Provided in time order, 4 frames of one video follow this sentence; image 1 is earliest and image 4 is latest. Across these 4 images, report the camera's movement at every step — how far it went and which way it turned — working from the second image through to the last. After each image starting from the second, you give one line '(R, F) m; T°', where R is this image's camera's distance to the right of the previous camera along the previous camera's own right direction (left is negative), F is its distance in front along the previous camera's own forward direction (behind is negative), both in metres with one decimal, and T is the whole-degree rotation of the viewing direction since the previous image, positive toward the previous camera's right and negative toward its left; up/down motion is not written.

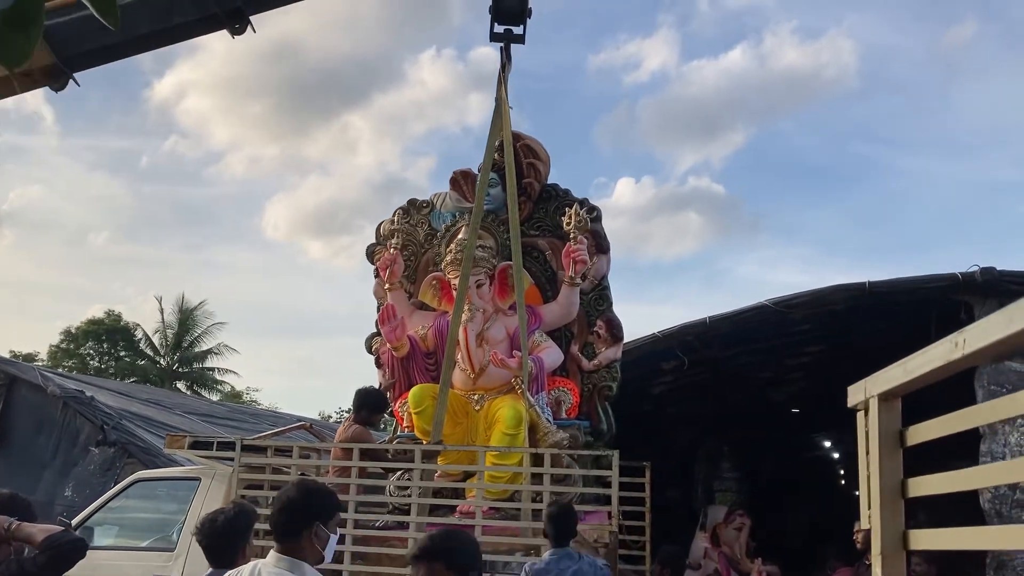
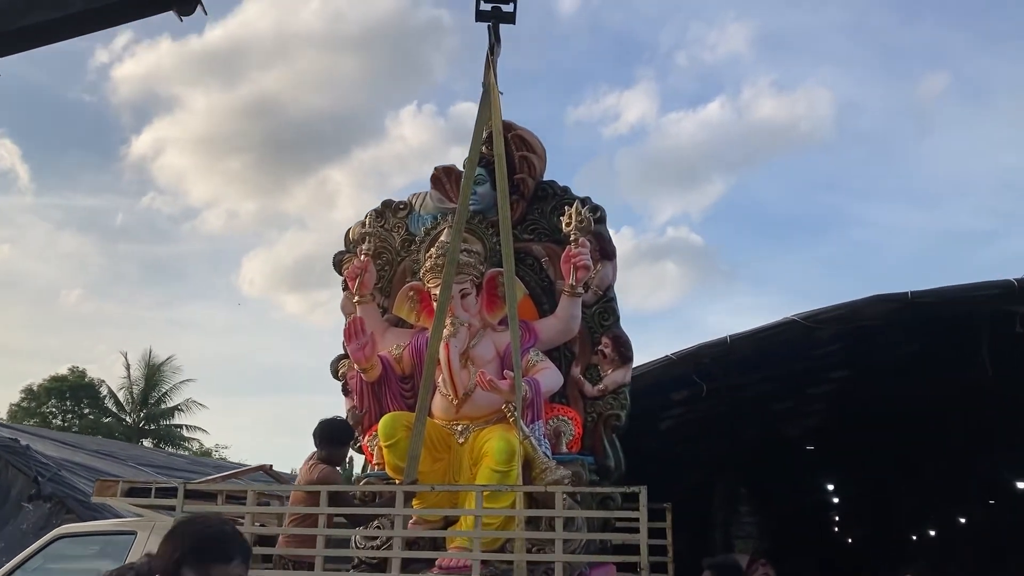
(-0.1, +1.0) m; +1°
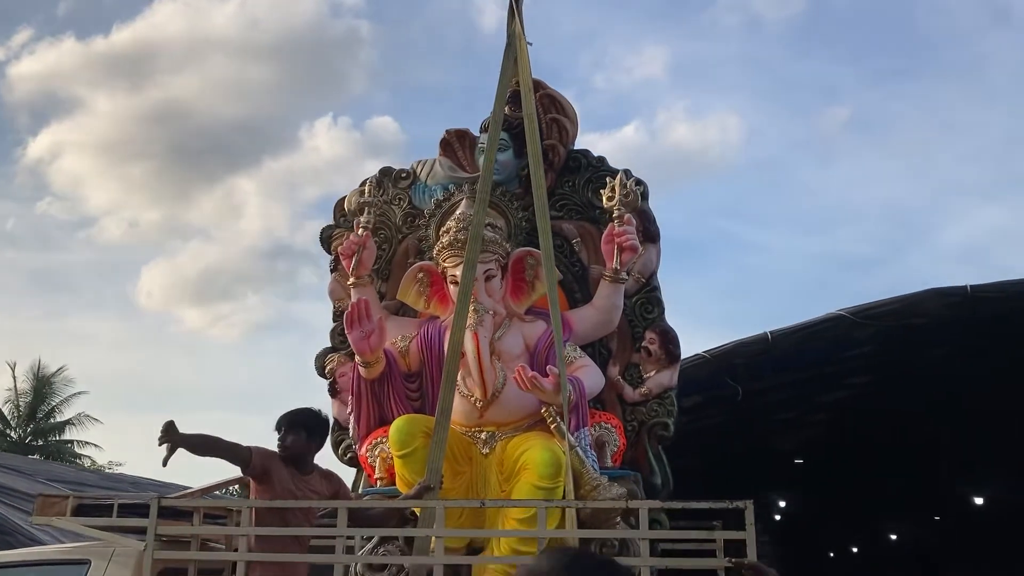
(-0.6, +0.9) m; +6°
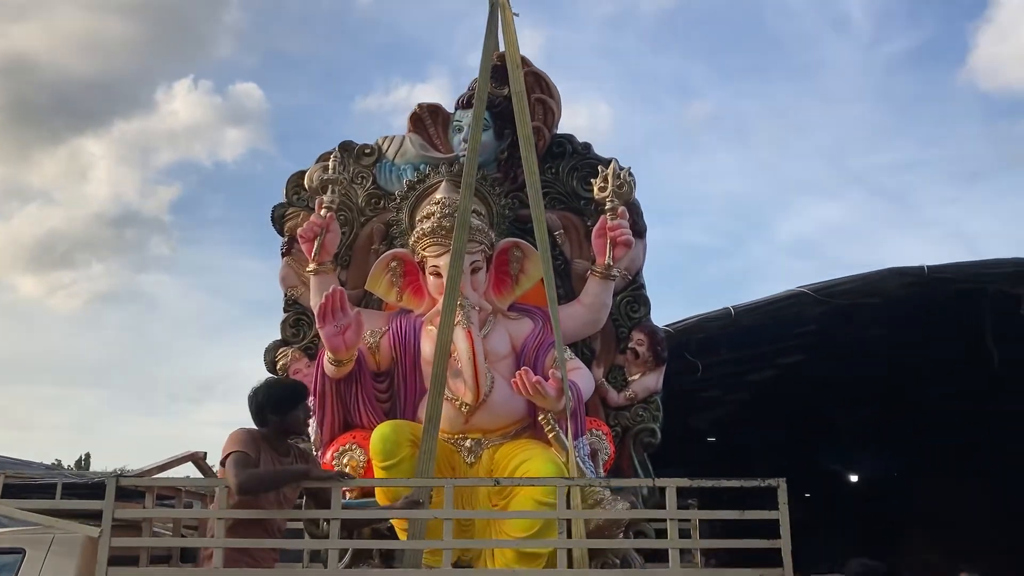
(-0.6, +0.4) m; +9°
